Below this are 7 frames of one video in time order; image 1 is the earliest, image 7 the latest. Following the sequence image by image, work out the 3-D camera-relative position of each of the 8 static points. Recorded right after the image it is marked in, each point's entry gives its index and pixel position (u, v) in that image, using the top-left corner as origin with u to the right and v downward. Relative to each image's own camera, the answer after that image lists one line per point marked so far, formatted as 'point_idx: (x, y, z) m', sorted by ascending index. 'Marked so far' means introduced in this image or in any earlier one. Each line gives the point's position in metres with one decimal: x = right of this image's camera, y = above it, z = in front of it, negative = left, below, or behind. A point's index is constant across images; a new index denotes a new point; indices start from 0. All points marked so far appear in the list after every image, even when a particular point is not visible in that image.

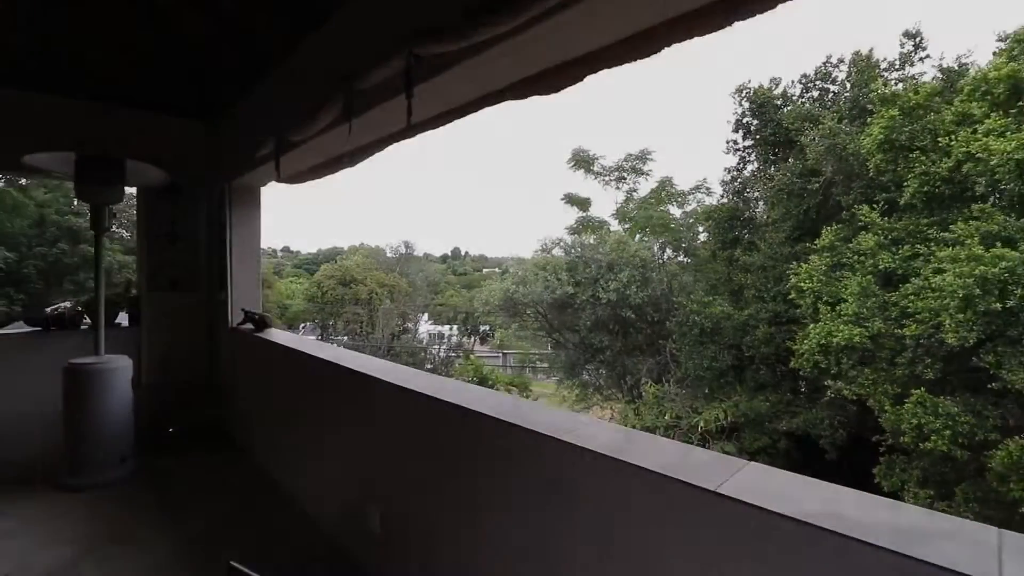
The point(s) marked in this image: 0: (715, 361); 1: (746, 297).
0: (+3.0, -1.1, +7.0) m
1: (+3.4, -0.1, +7.0) m
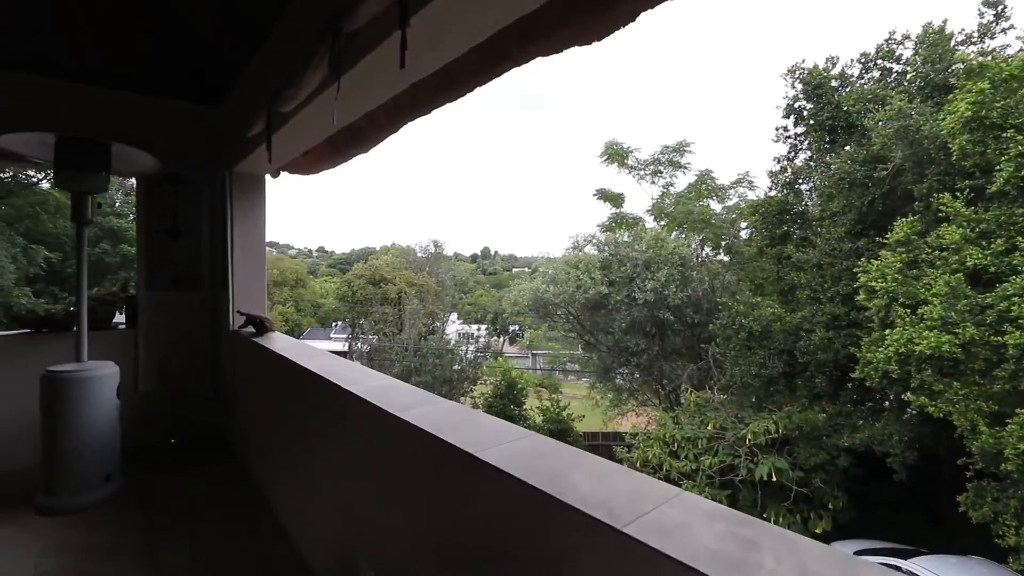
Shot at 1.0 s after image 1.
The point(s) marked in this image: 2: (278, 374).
0: (+3.4, -1.1, +6.4) m
1: (+3.8, -0.1, +6.3) m
2: (-1.0, -0.4, +2.1) m
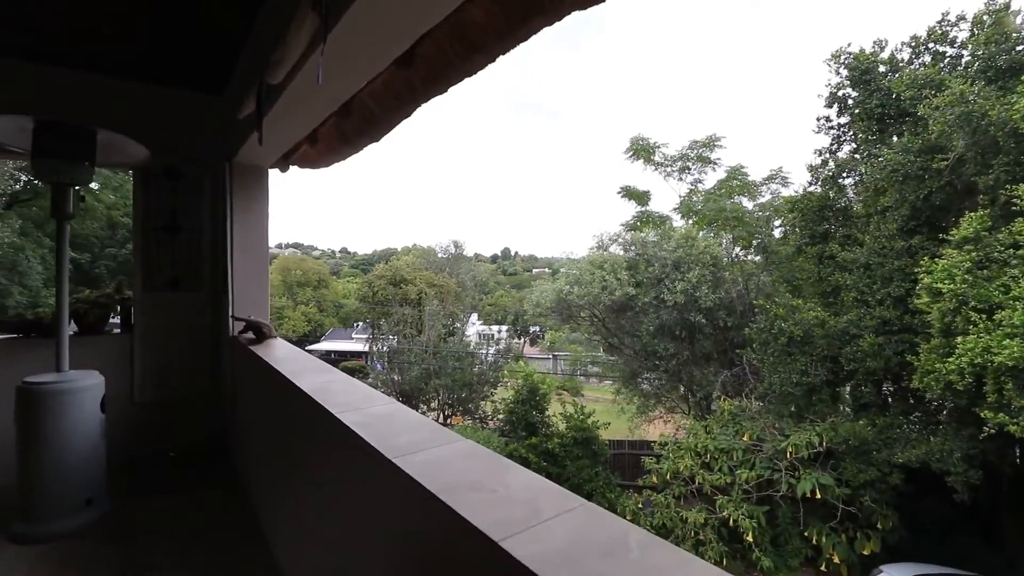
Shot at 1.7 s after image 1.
0: (+3.6, -1.1, +6.0) m
1: (+4.0, -0.2, +5.9) m
2: (-0.9, -0.4, +1.8) m
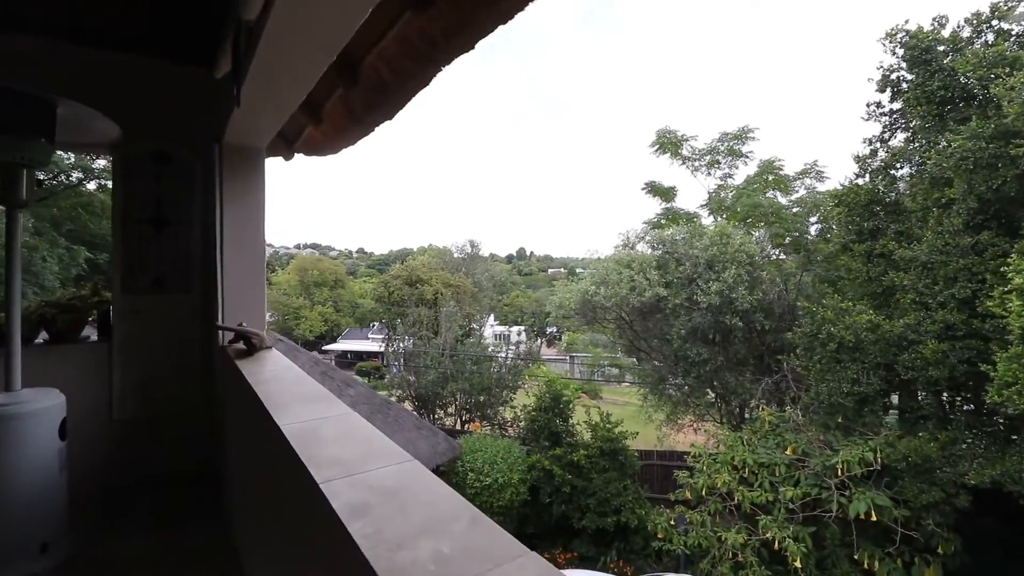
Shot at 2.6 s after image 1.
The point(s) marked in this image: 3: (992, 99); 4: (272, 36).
0: (+3.9, -1.1, +5.5) m
1: (+4.3, -0.2, +5.4) m
2: (-0.8, -0.4, +1.5) m
3: (+4.8, +1.9, +4.9) m
4: (-0.6, +0.7, +1.3) m
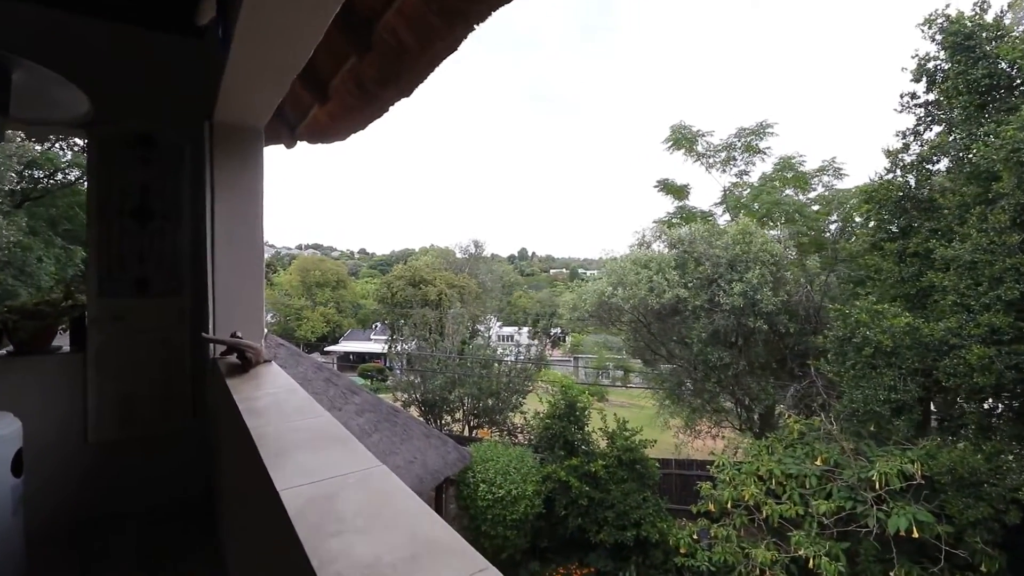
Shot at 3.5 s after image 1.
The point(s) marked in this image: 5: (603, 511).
0: (+4.1, -1.1, +5.2) m
1: (+4.5, -0.2, +5.0) m
2: (-0.6, -0.4, +1.2) m
3: (+5.0, +1.9, +4.6) m
4: (-0.5, +0.6, +0.9) m
5: (+1.1, -2.7, +5.8) m
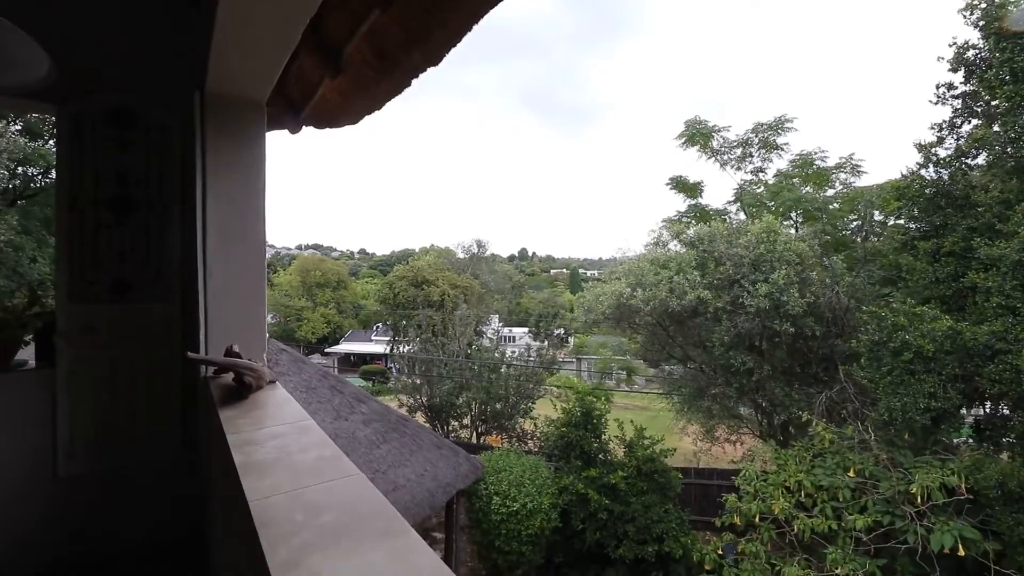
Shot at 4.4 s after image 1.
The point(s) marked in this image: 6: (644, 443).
0: (+4.2, -1.1, +4.9) m
1: (+4.6, -0.2, +4.7) m
2: (-0.5, -0.4, +0.9) m
3: (+5.1, +1.9, +4.3) m
4: (-0.3, +0.6, +0.6) m
5: (+1.3, -2.7, +5.5) m
6: (+1.6, -1.9, +5.9) m
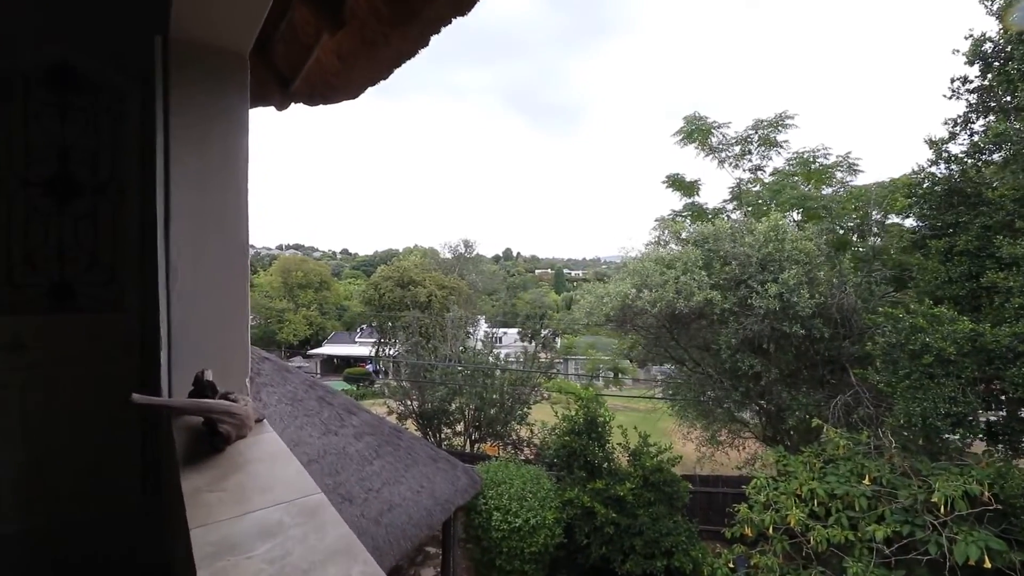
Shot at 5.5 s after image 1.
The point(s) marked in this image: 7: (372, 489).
0: (+4.3, -1.1, +4.7) m
1: (+4.6, -0.2, +4.6) m
2: (-0.3, -0.4, +0.5) m
3: (+5.2, +1.9, +4.1) m
4: (-0.1, +0.6, +0.3) m
5: (+1.3, -2.7, +5.2) m
6: (+1.6, -1.9, +5.6) m
7: (-1.1, -1.6, +3.9) m
